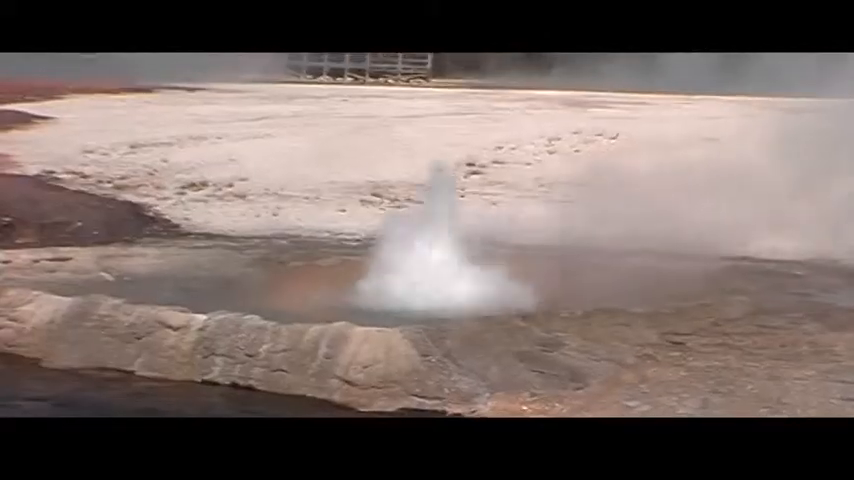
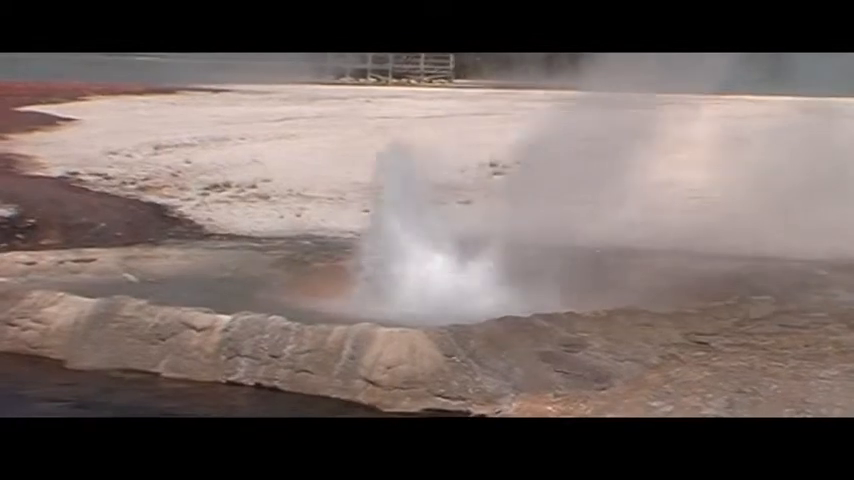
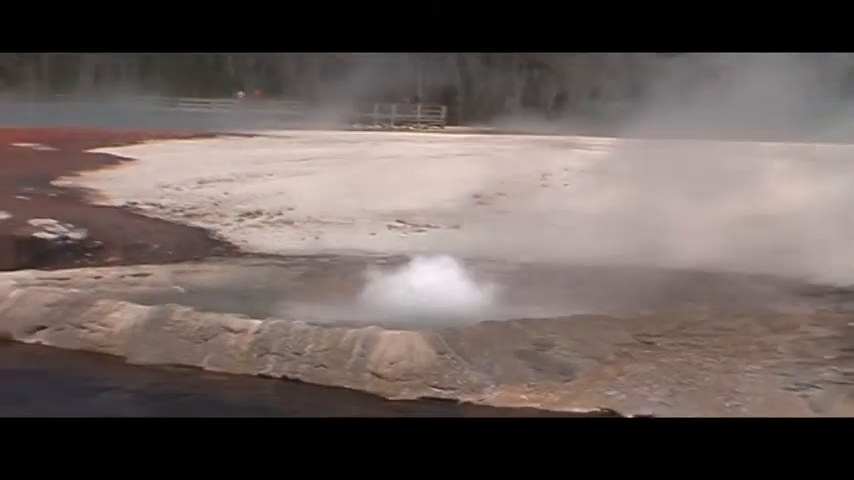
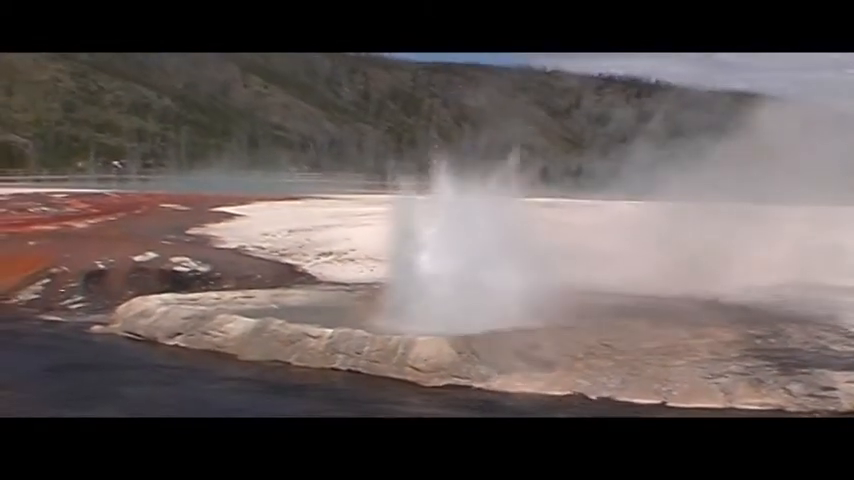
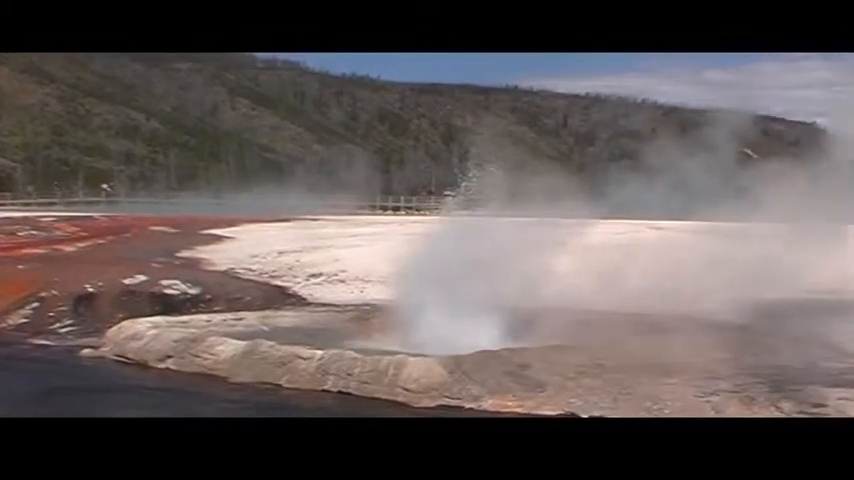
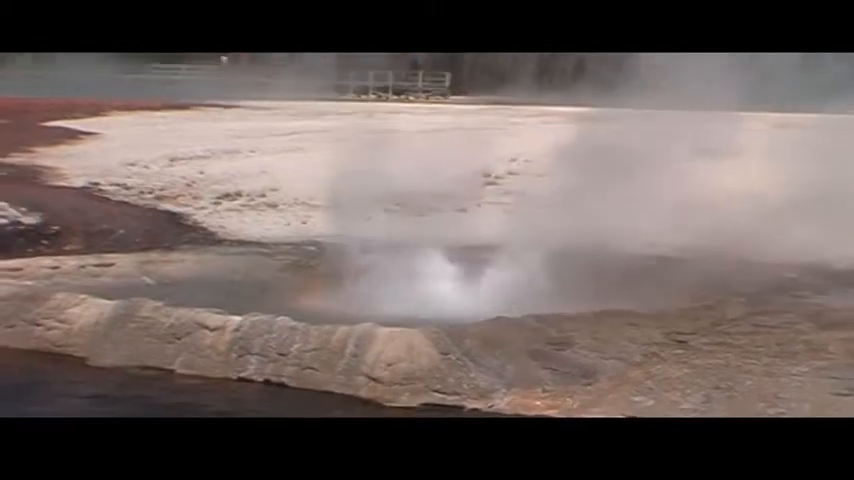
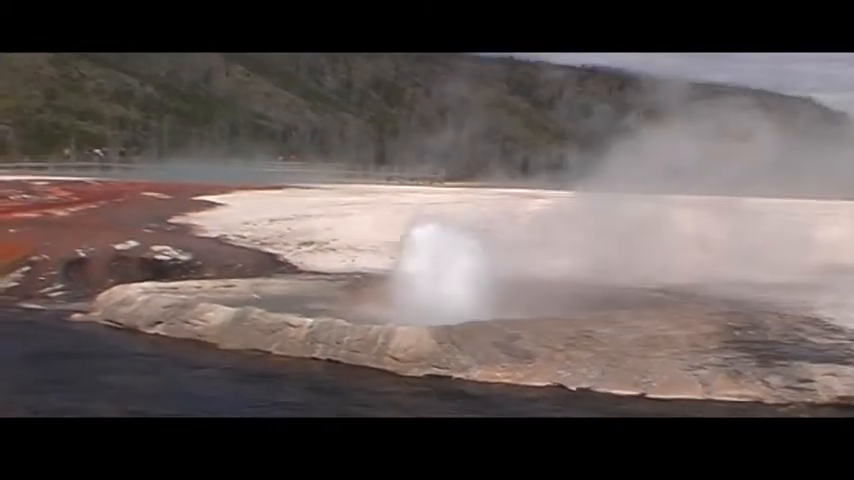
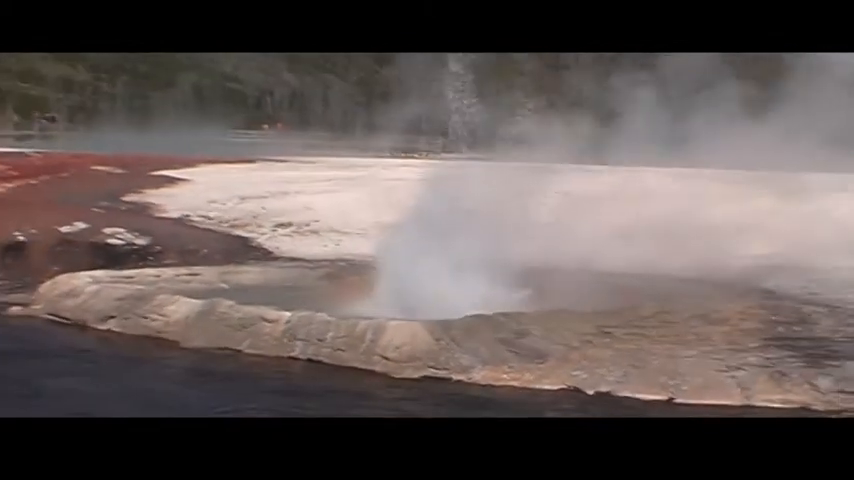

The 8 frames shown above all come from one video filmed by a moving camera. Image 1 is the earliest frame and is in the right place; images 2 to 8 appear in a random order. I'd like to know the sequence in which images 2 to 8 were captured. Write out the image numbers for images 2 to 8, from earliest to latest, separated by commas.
2, 6, 3, 8, 7, 4, 5
